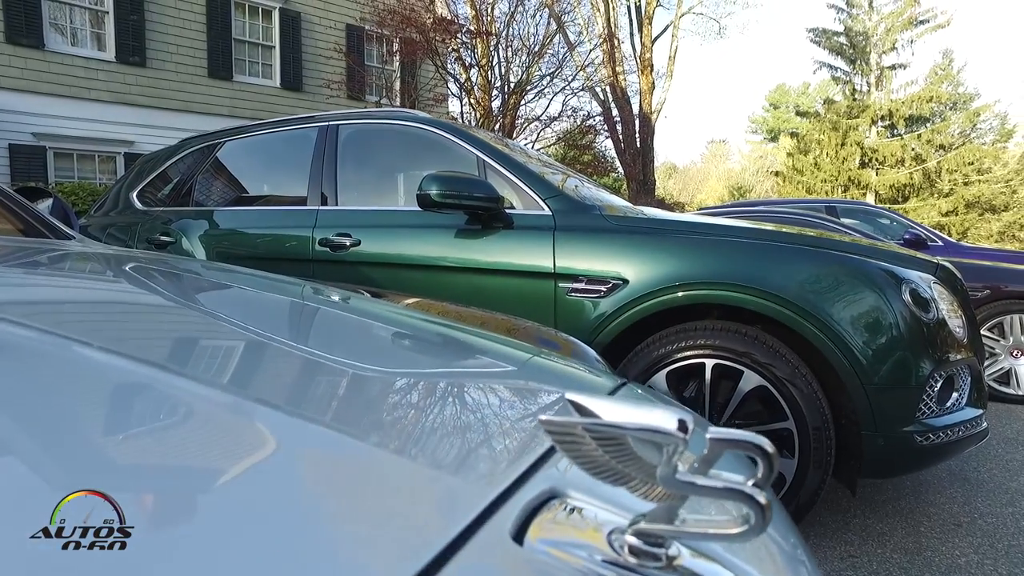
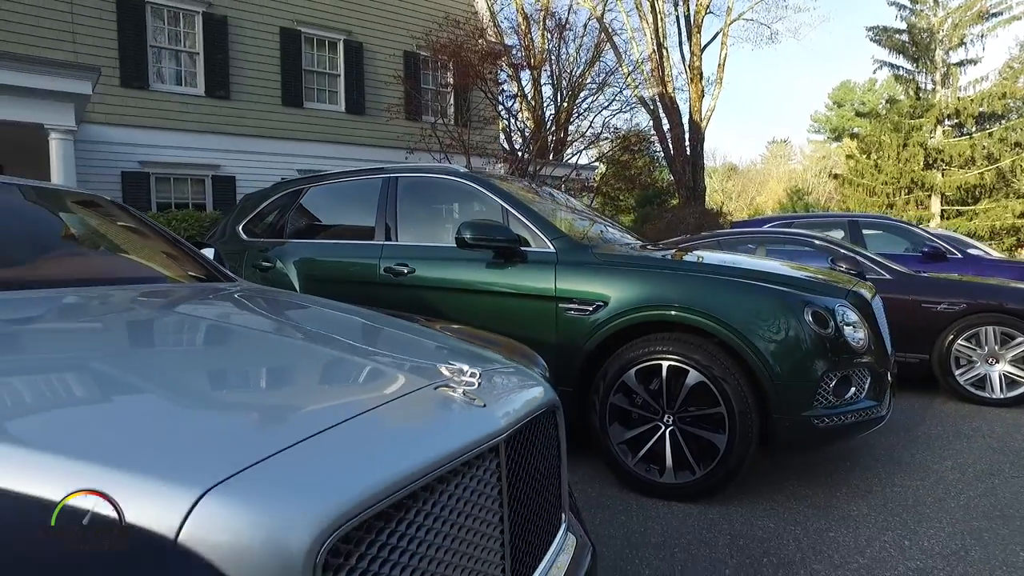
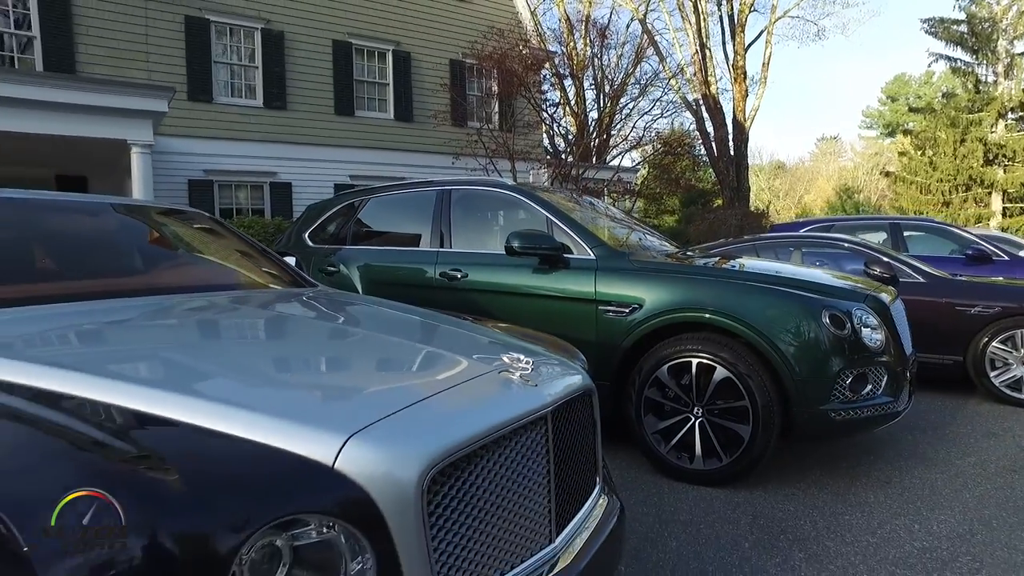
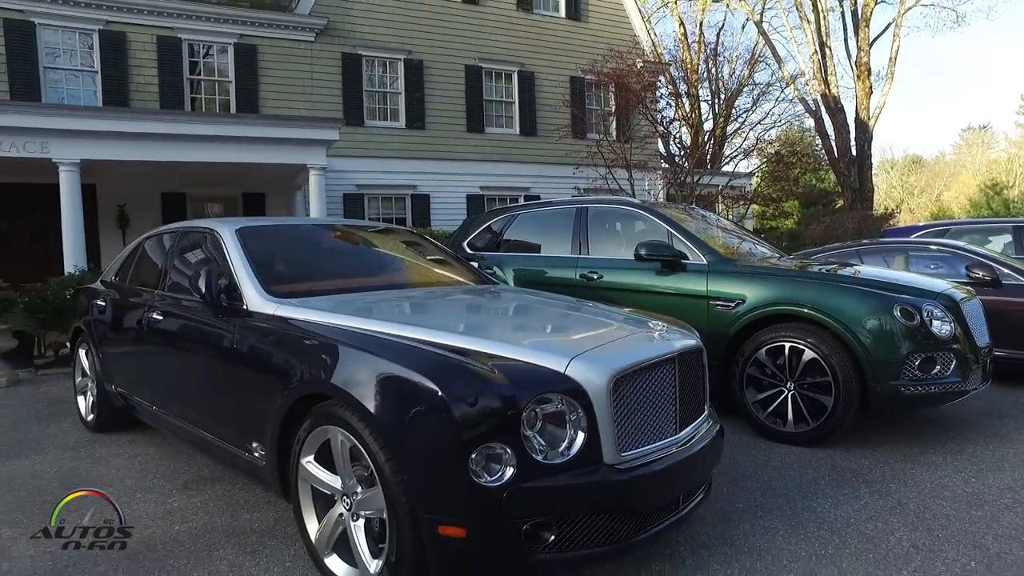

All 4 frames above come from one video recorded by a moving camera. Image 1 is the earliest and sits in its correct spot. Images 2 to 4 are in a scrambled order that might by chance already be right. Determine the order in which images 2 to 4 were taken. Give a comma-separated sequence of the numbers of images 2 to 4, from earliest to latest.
2, 3, 4
